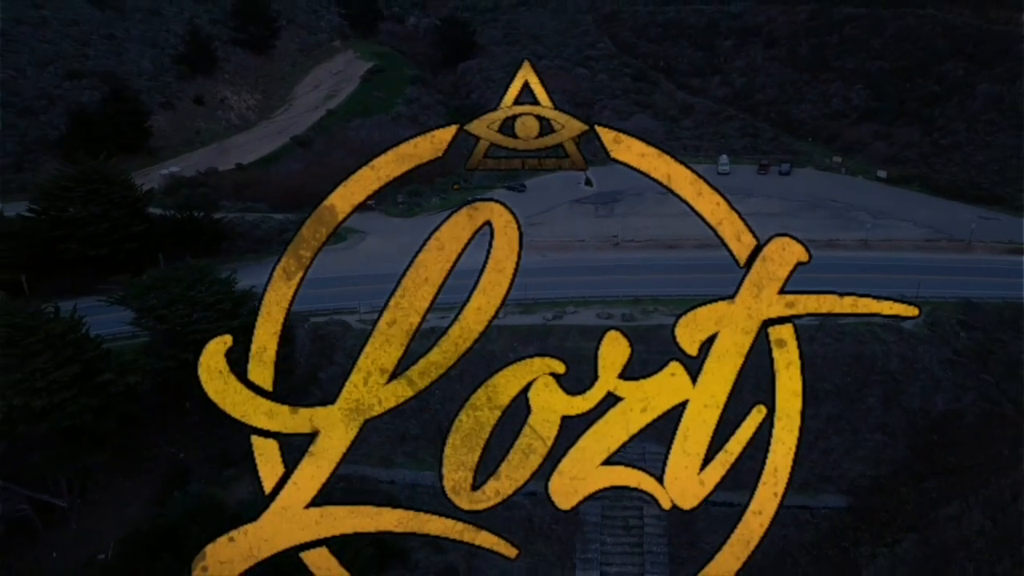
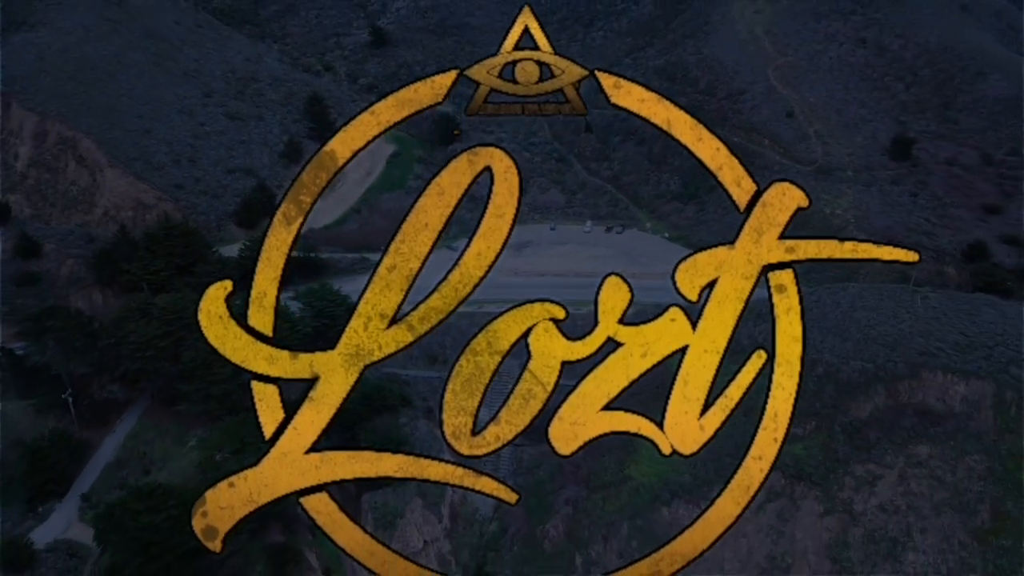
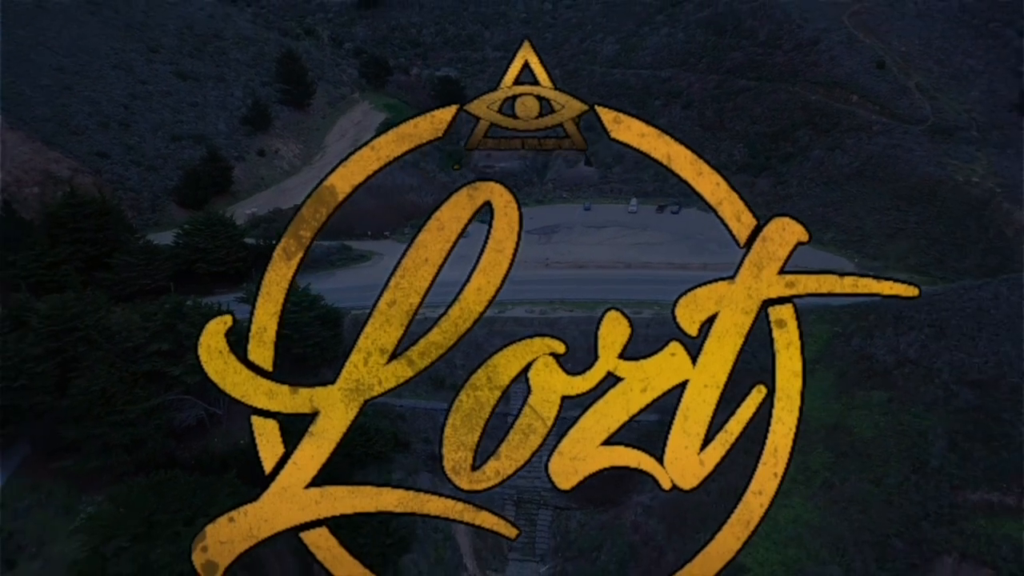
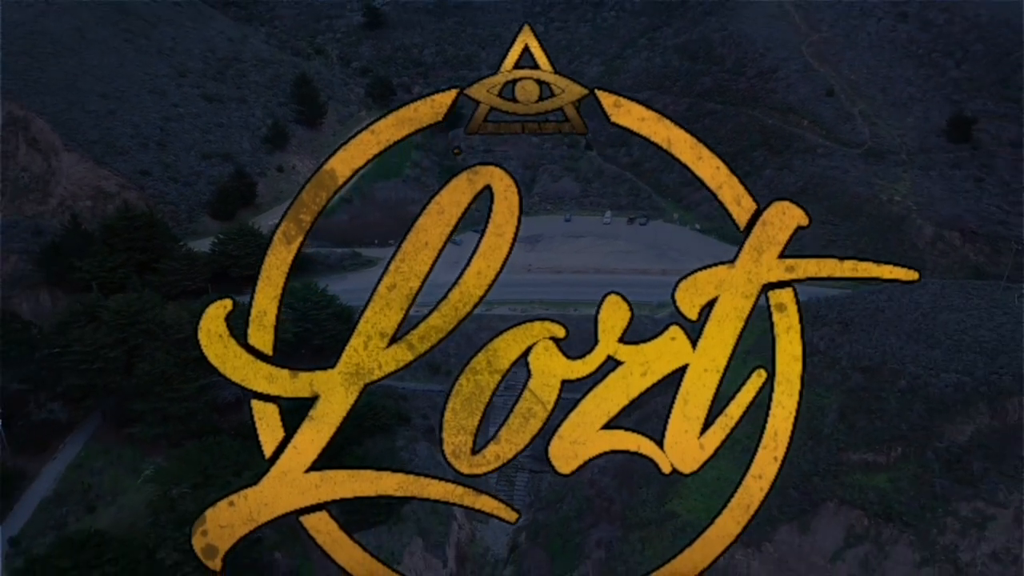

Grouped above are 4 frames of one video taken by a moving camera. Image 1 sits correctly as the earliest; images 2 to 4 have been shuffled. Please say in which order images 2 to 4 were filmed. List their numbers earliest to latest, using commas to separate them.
3, 4, 2
